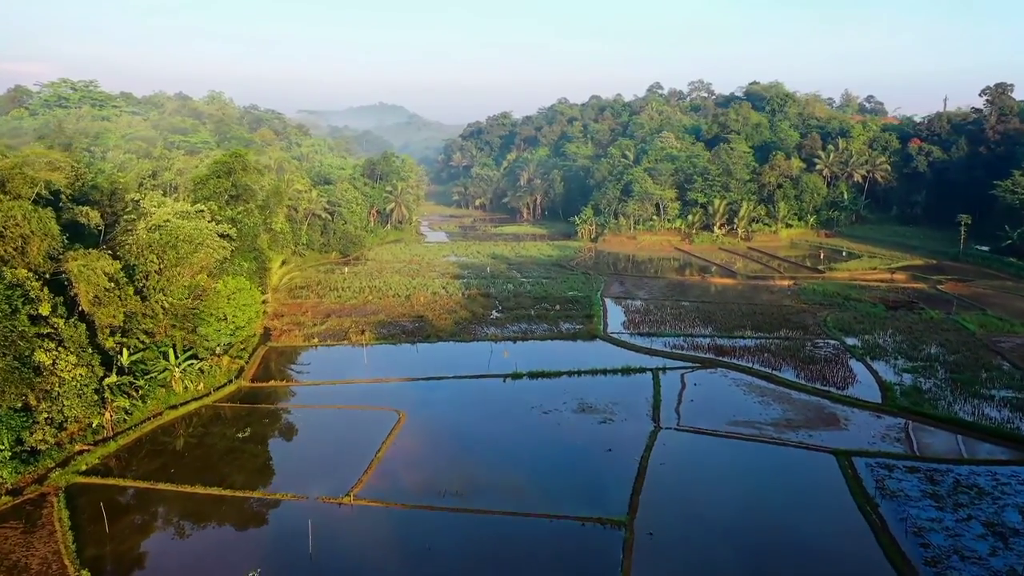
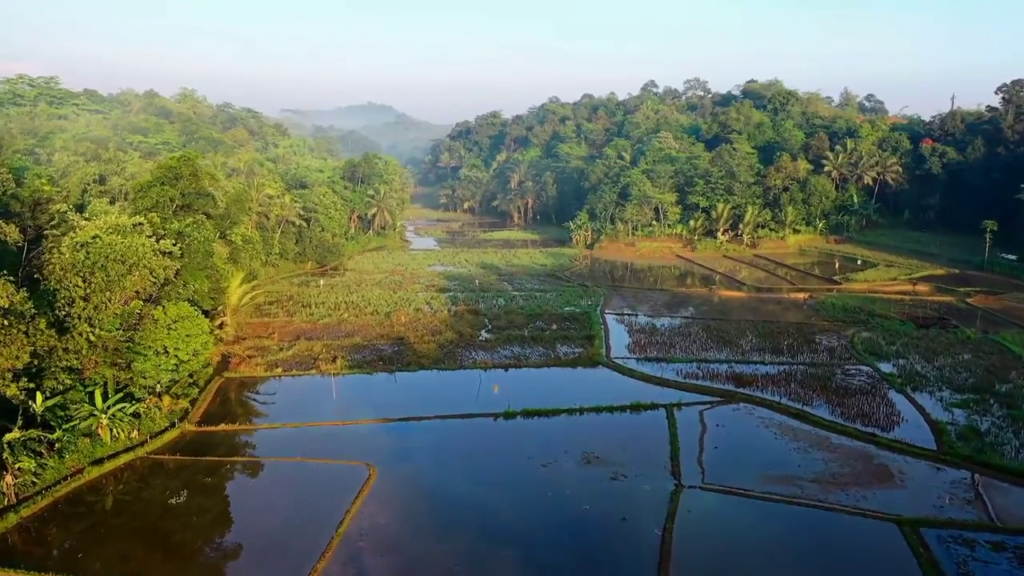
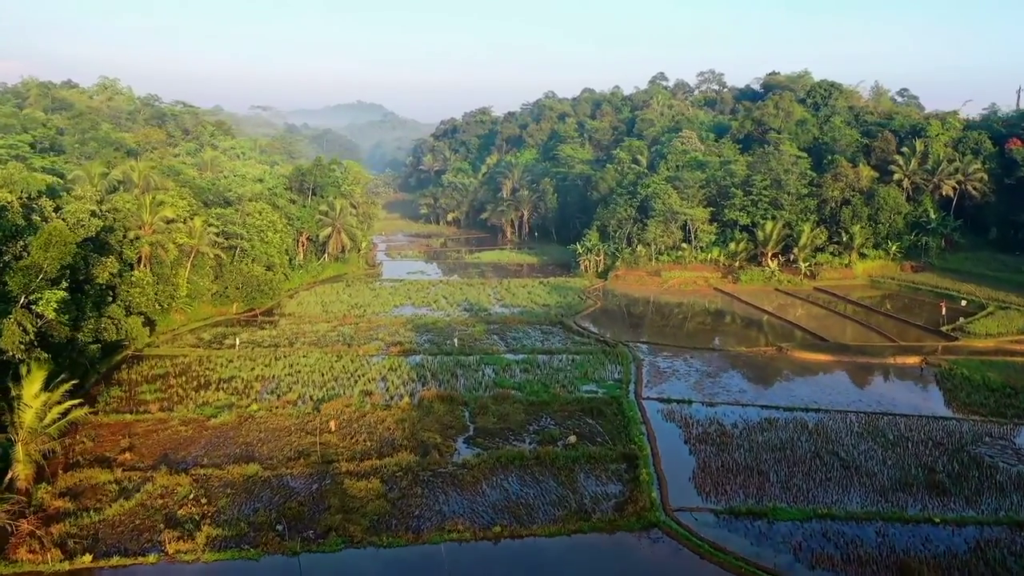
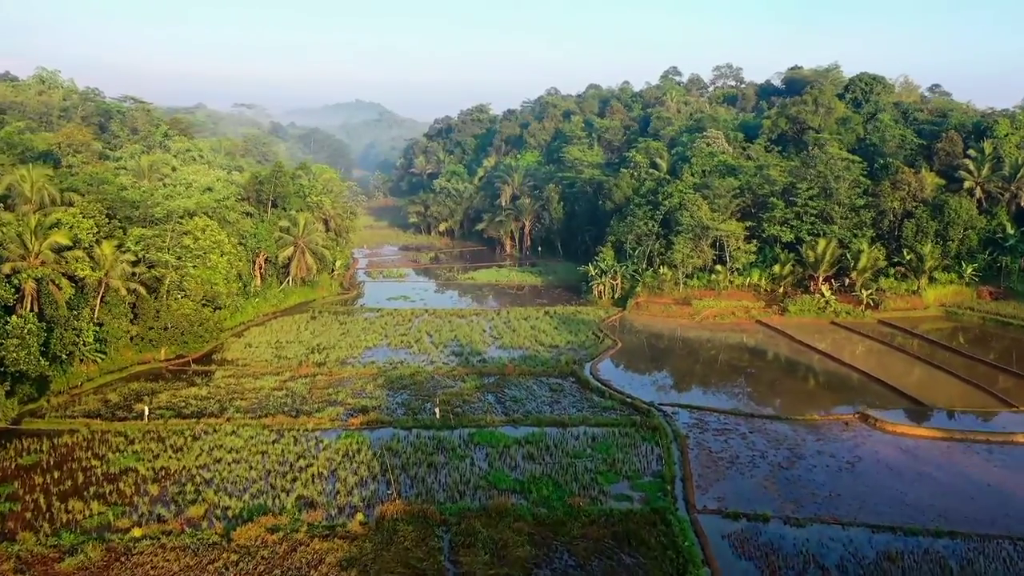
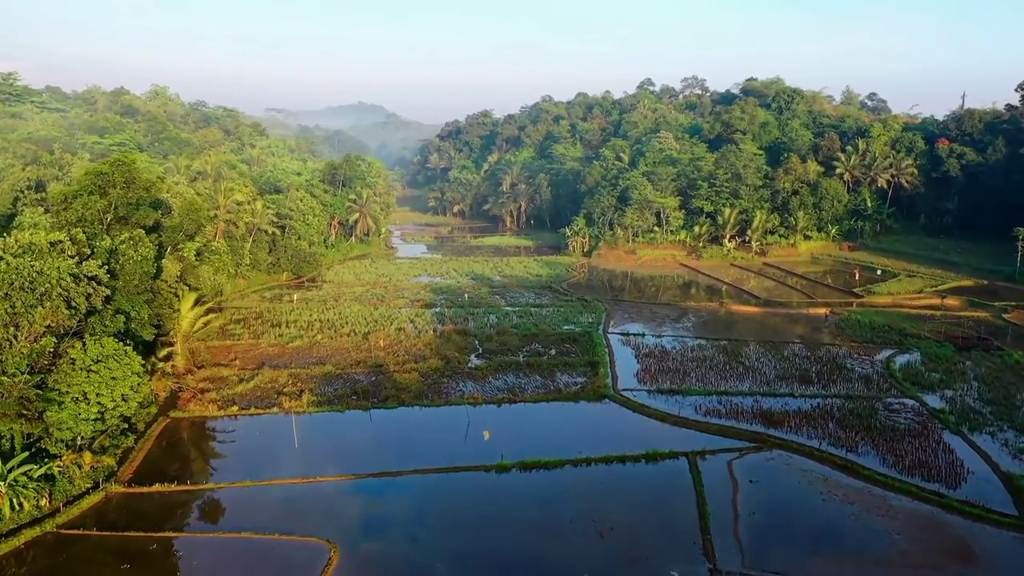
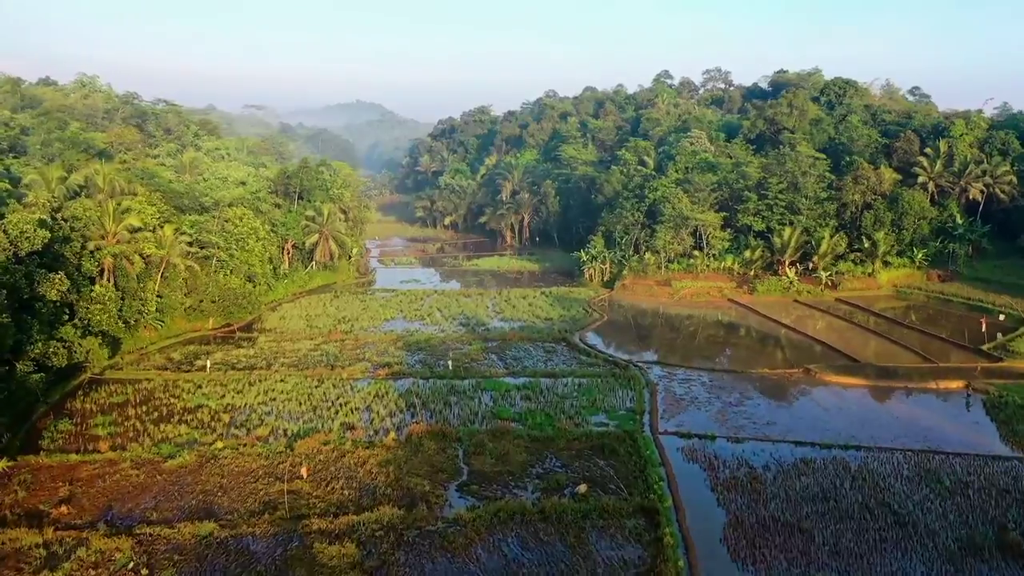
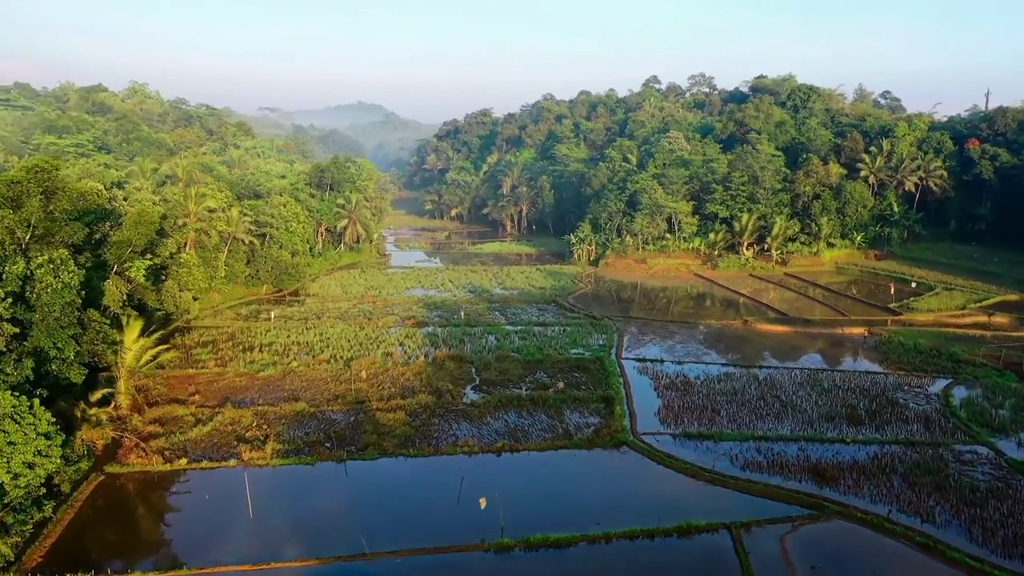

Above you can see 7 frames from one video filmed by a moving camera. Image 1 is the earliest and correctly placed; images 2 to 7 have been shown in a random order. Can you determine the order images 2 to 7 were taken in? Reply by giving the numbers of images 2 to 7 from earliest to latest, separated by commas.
2, 5, 7, 3, 6, 4
